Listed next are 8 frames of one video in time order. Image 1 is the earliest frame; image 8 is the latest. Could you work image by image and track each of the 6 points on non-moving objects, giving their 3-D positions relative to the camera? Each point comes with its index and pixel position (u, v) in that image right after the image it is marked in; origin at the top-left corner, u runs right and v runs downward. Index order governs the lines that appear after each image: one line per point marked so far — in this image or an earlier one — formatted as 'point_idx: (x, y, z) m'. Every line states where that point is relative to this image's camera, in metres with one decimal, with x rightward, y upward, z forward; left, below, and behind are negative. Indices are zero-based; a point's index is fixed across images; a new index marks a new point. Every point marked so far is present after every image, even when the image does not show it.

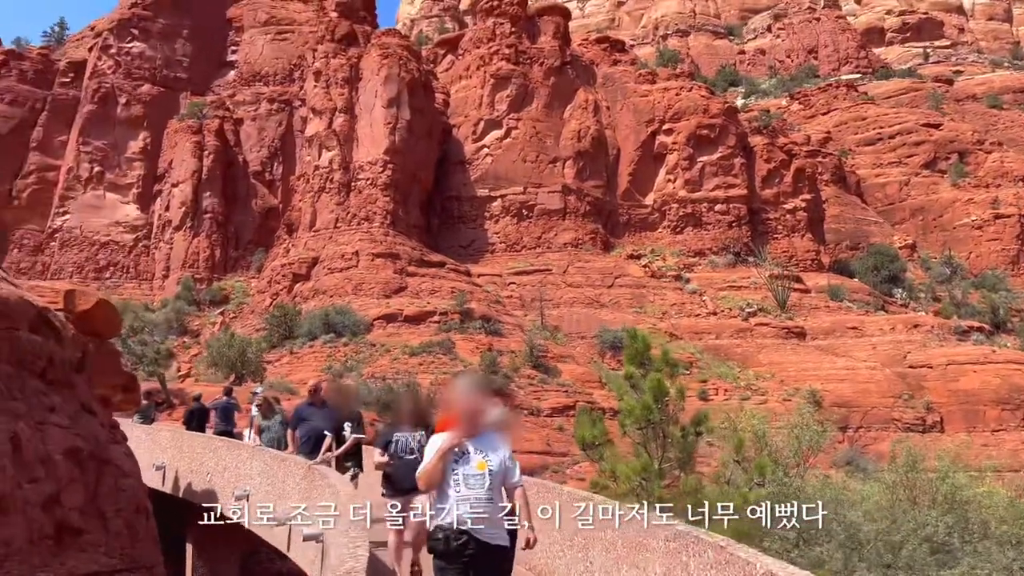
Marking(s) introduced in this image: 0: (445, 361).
0: (-1.6, -1.7, +19.7) m
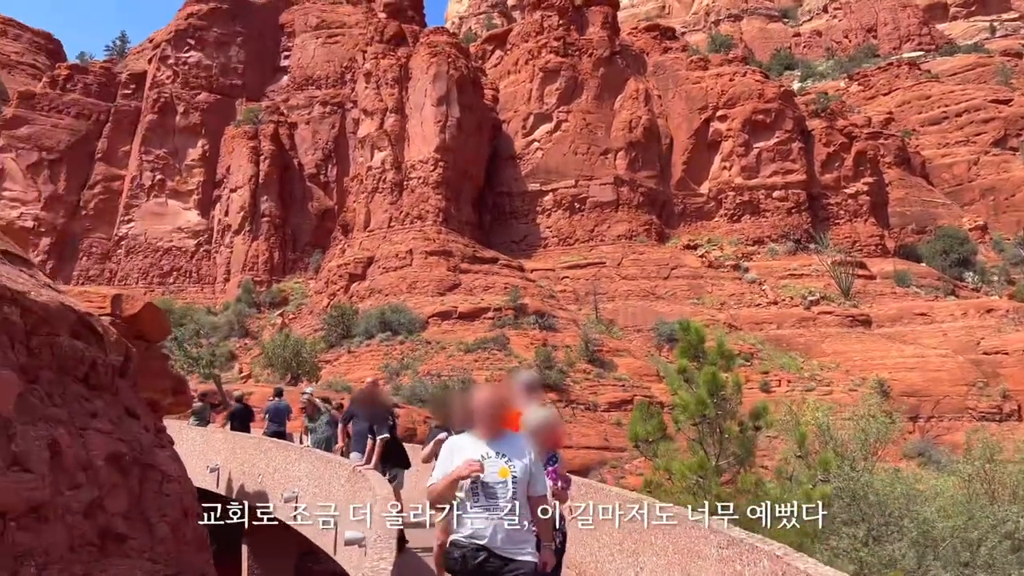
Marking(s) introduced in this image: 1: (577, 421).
0: (-0.3, -1.7, +19.7) m
1: (+1.4, -2.8, +17.3) m
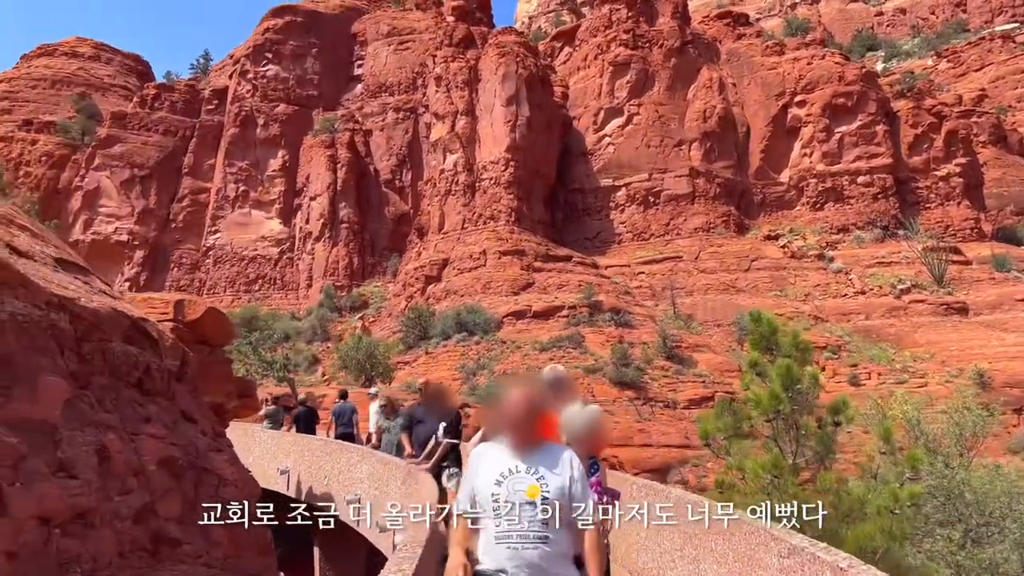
0: (+1.5, -1.6, +19.5) m
1: (+3.0, -2.7, +16.9) m
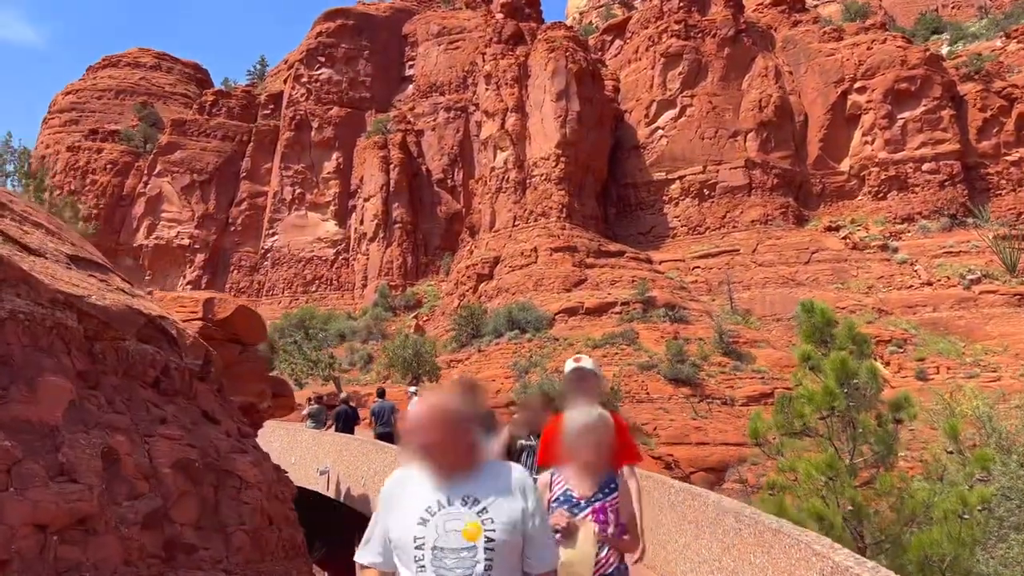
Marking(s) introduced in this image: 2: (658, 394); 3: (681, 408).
0: (+2.7, -1.5, +19.2) m
1: (+4.0, -2.6, +16.5) m
2: (+3.1, -2.2, +17.3) m
3: (+3.5, -2.5, +16.9) m
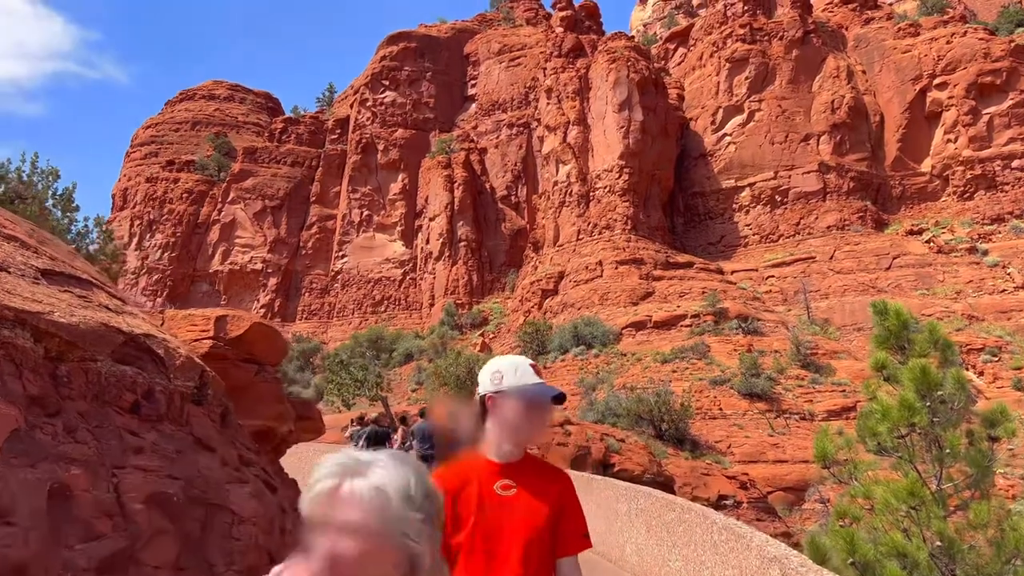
0: (+4.2, -1.7, +18.4) m
1: (+5.3, -2.8, +15.7) m
2: (+4.4, -2.5, +16.6) m
3: (+4.7, -2.7, +16.1) m
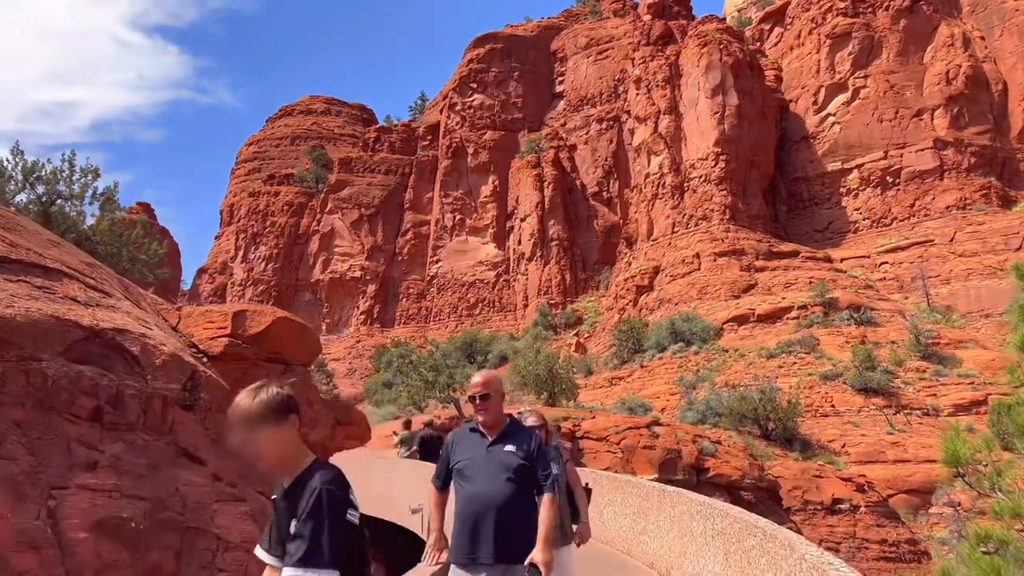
0: (+6.2, -1.5, +17.2) m
1: (+7.0, -2.5, +14.3) m
2: (+6.2, -2.2, +15.4) m
3: (+6.5, -2.4, +14.8) m
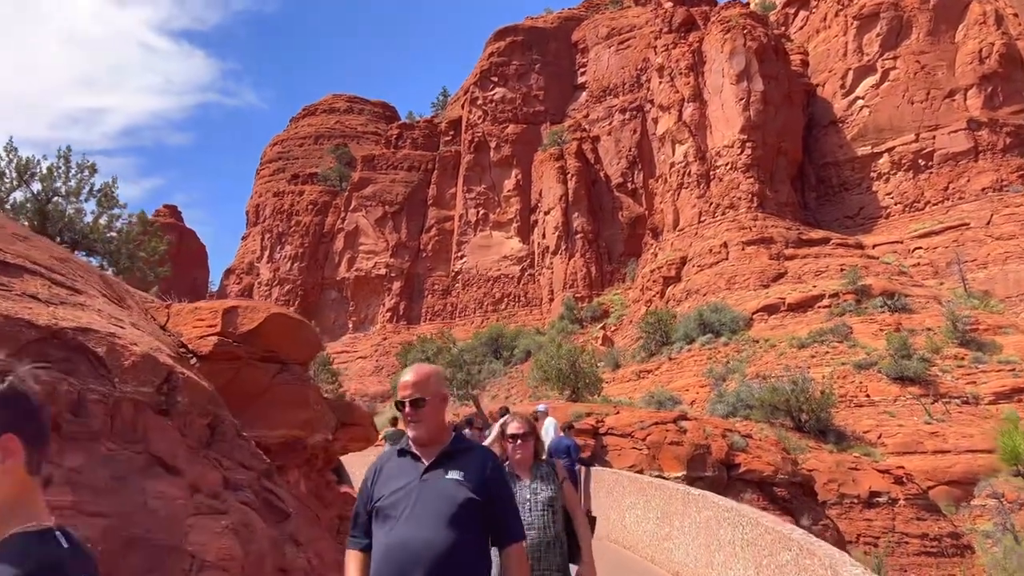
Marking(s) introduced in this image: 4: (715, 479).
0: (+6.7, -1.2, +16.8) m
1: (+7.4, -2.2, +13.9) m
2: (+6.7, -2.0, +14.9) m
3: (+6.9, -2.1, +14.4) m
4: (+2.6, -2.5, +10.6) m
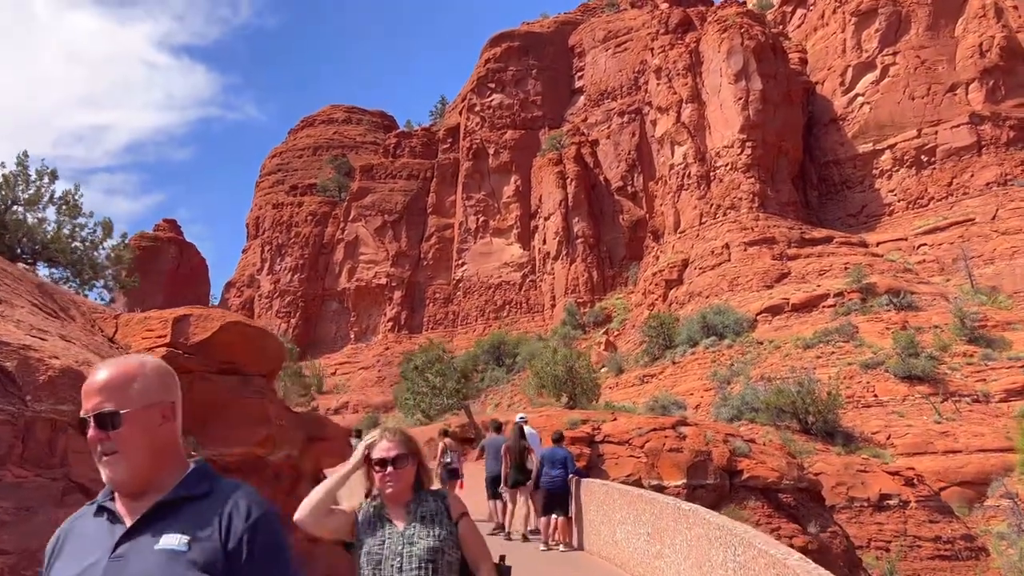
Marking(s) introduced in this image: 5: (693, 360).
0: (+6.7, -1.2, +16.5) m
1: (+7.4, -2.2, +13.6) m
2: (+6.7, -1.9, +14.6) m
3: (+6.9, -2.1, +14.1) m
4: (+2.6, -2.5, +10.3) m
5: (+4.3, -1.7, +19.7) m
